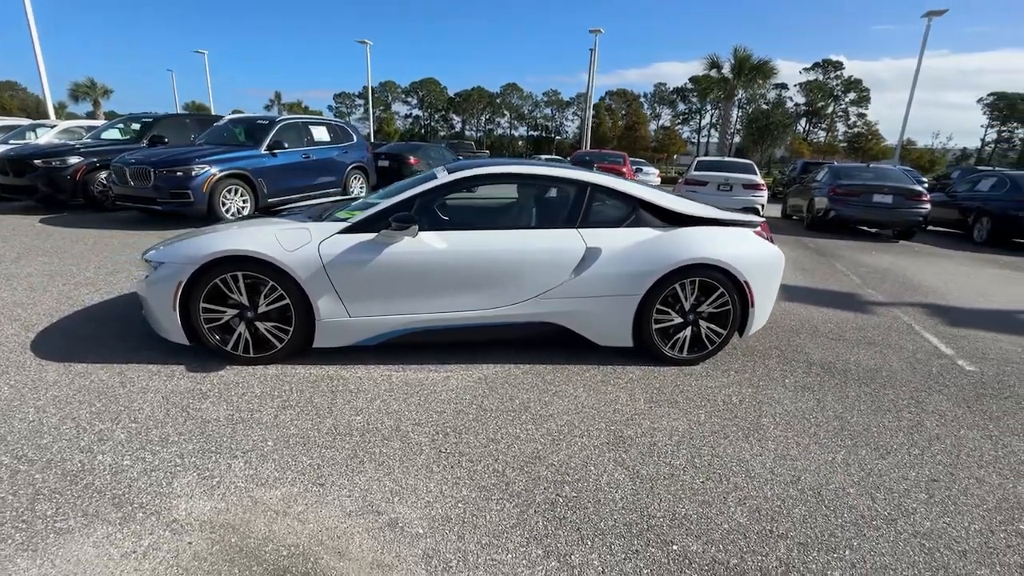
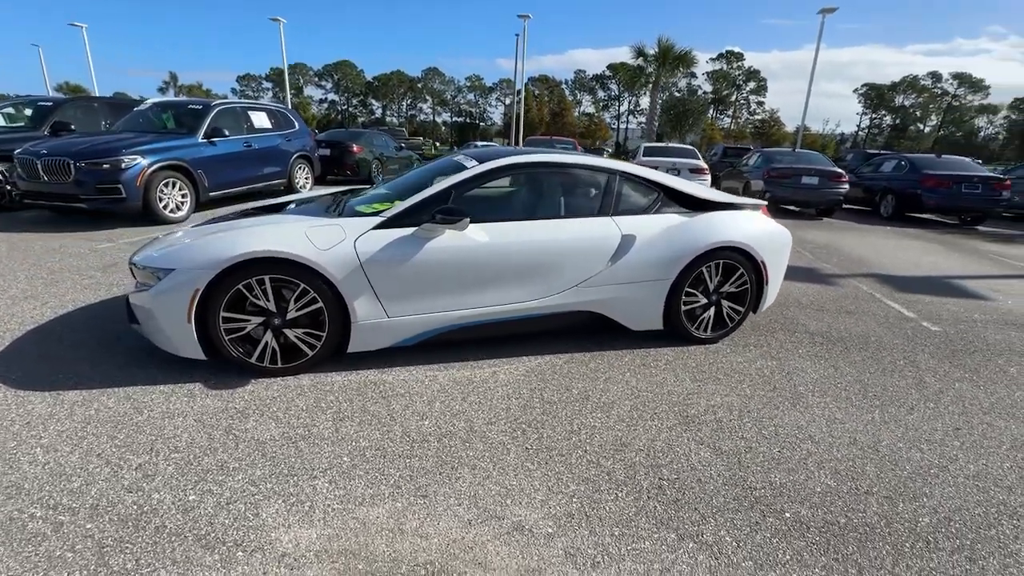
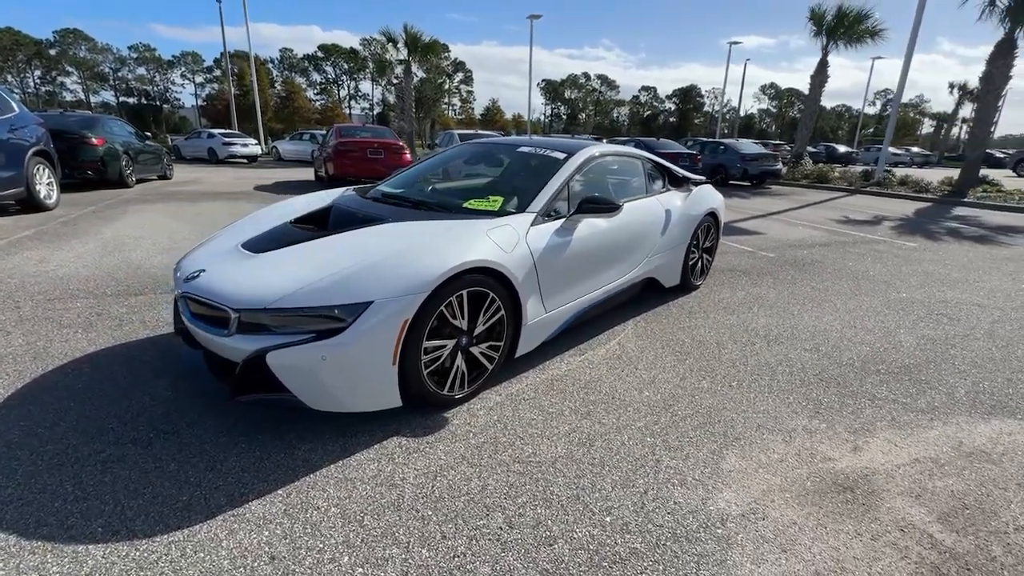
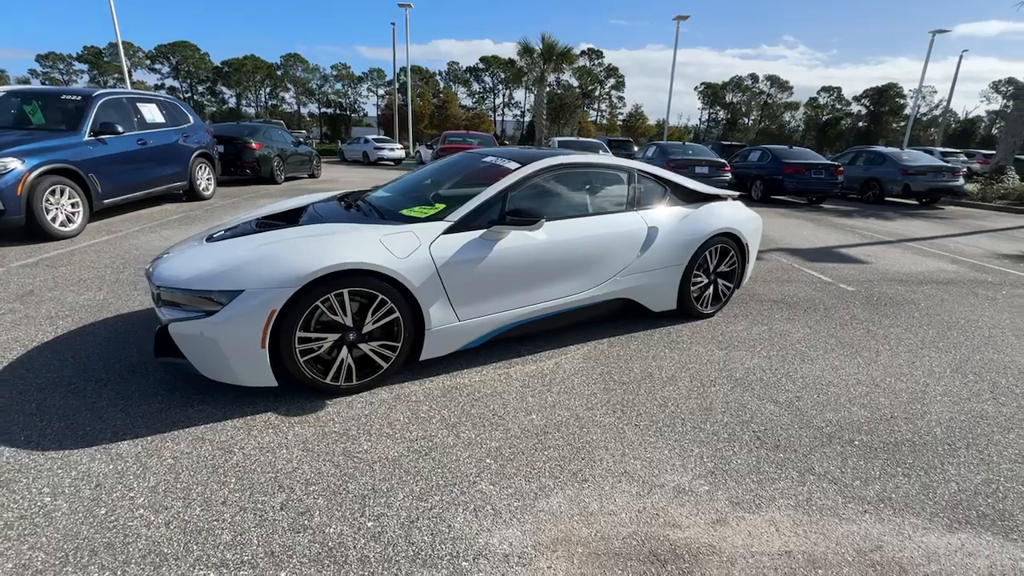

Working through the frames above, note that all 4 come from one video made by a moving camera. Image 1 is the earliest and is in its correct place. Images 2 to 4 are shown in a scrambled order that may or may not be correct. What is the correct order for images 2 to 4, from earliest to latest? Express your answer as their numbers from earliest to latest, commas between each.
2, 4, 3
